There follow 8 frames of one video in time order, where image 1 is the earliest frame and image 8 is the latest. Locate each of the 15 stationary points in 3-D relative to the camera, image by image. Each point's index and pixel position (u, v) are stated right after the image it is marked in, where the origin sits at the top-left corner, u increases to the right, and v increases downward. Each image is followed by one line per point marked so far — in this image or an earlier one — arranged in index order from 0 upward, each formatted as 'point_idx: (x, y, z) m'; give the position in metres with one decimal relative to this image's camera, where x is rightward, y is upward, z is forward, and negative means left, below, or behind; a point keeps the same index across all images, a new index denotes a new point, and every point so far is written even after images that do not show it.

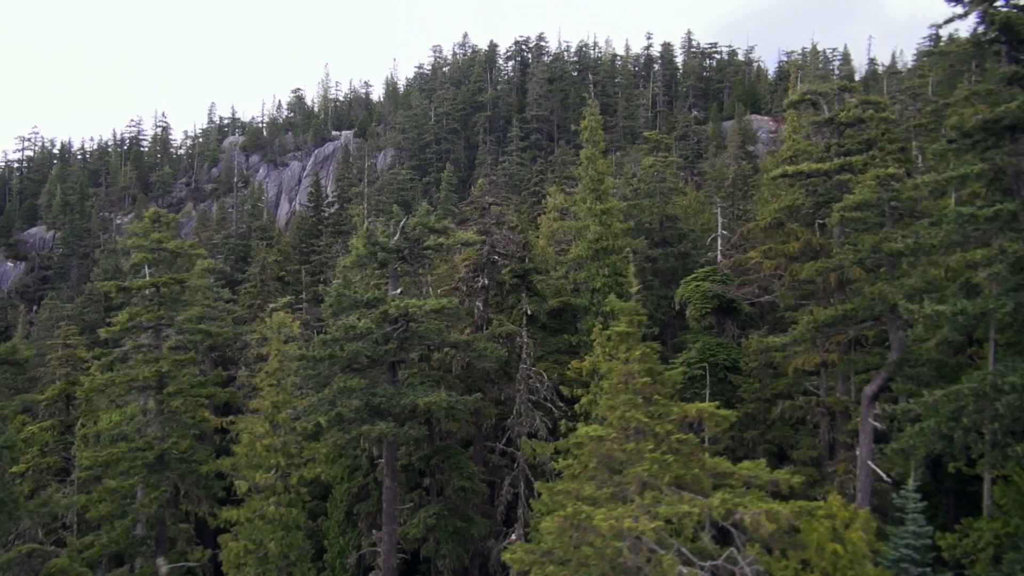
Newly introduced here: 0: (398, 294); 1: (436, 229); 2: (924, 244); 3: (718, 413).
0: (-2.3, -0.1, +18.5) m
1: (-1.6, +1.2, +18.6) m
2: (+5.4, +0.6, +11.8) m
3: (+2.1, -1.3, +9.4) m
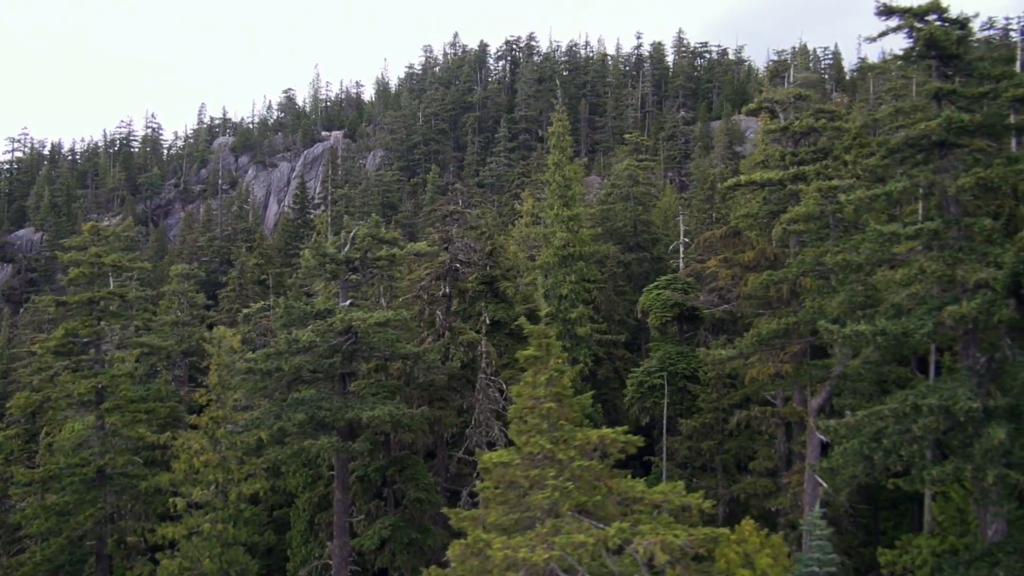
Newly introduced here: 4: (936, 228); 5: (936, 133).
0: (-3.3, -0.3, +18.3) m
1: (-2.6, +1.0, +18.5) m
2: (+4.4, +0.3, +11.6) m
3: (+1.1, -1.5, +9.3) m
4: (+5.0, +0.7, +10.7) m
5: (+5.2, +1.9, +11.1) m
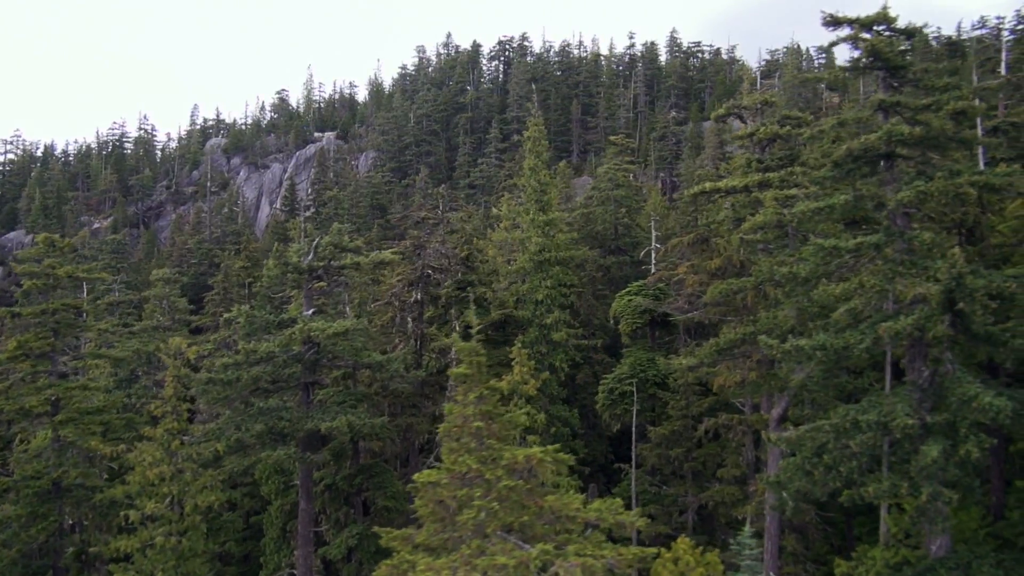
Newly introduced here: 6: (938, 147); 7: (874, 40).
0: (-4.1, -0.5, +18.3) m
1: (-3.3, +0.8, +18.4) m
2: (+3.6, +0.2, +11.5) m
3: (+0.4, -1.7, +9.2) m
4: (+4.3, +0.5, +10.6) m
5: (+4.5, +1.7, +11.0) m
6: (+5.3, +1.7, +11.1) m
7: (+4.5, +3.1, +11.2) m
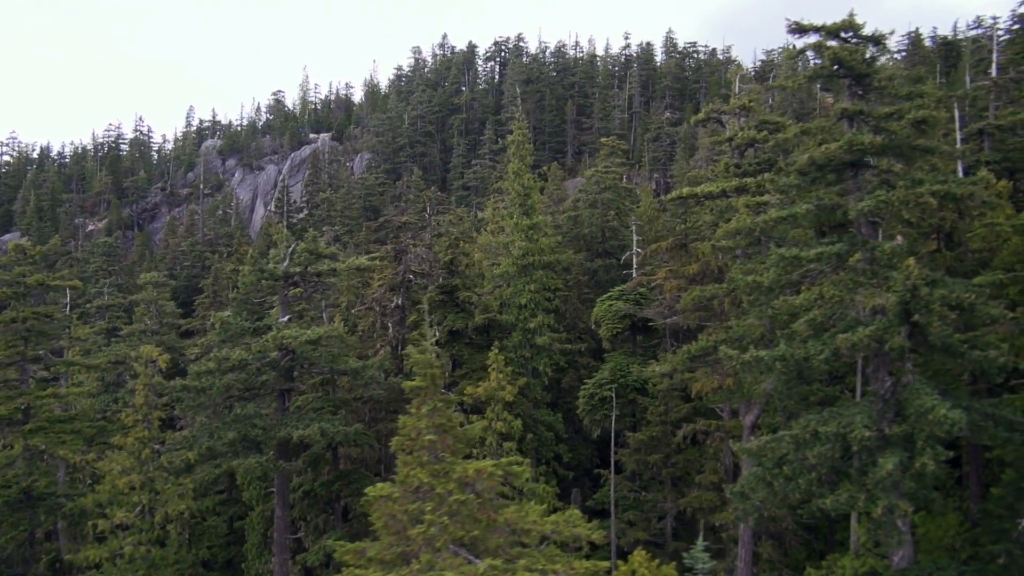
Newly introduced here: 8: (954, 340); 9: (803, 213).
0: (-4.5, -0.7, +18.2) m
1: (-3.8, +0.7, +18.3) m
2: (+3.2, 0.0, +11.5) m
3: (-0.1, -1.9, +9.1) m
4: (+3.8, +0.4, +10.5) m
5: (+4.0, +1.6, +11.0) m
6: (+4.8, +1.6, +11.1) m
7: (+4.0, +3.0, +11.1) m
8: (+4.8, -0.6, +9.8) m
9: (+3.6, +0.9, +11.2) m
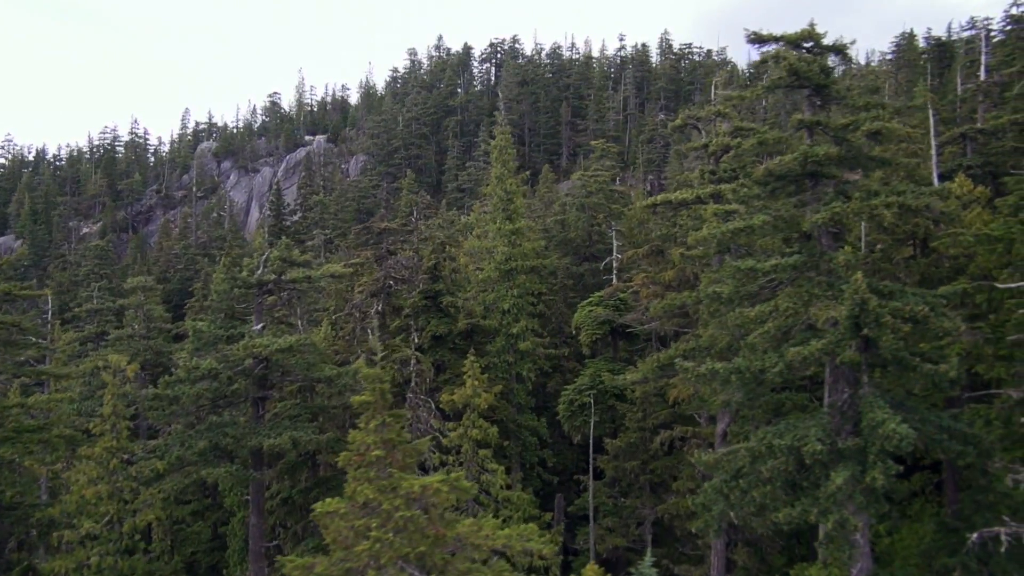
0: (-5.1, -0.8, +18.2) m
1: (-4.3, +0.5, +18.3) m
2: (+2.6, -0.1, +11.4) m
3: (-0.6, -2.0, +9.1) m
4: (+3.2, +0.3, +10.5) m
5: (+3.5, +1.5, +10.9) m
6: (+4.3, +1.5, +11.0) m
7: (+3.5, +2.8, +11.1) m
8: (+4.3, -0.7, +9.8) m
9: (+3.1, +0.8, +11.2) m
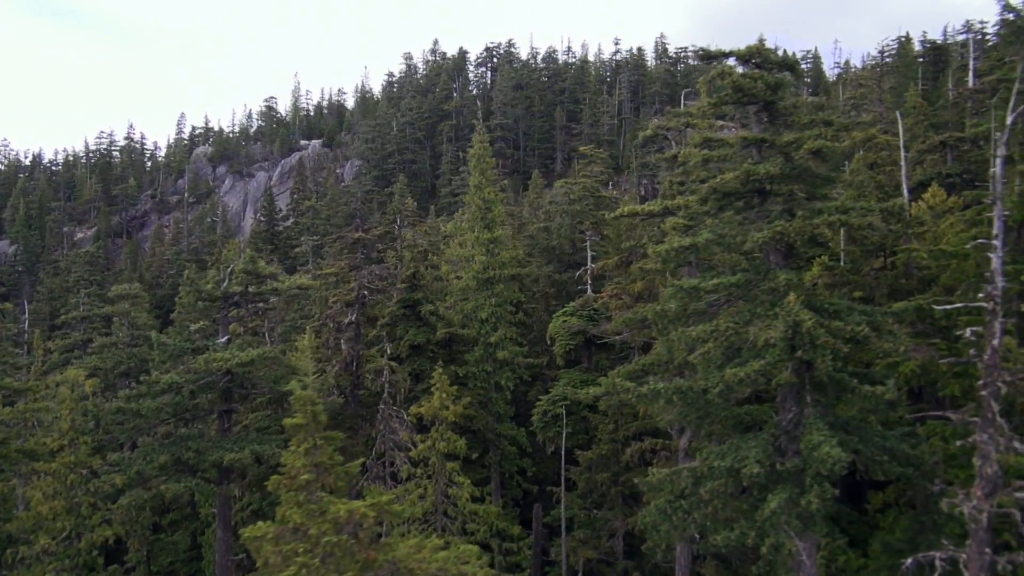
0: (-5.7, -1.1, +18.1) m
1: (-5.0, +0.3, +18.3) m
2: (+1.9, -0.3, +11.3) m
3: (-1.3, -2.2, +9.0) m
4: (+2.5, +0.1, +10.4) m
5: (+2.8, +1.3, +10.8) m
6: (+3.6, +1.3, +11.0) m
7: (+2.8, +2.6, +11.0) m
8: (+3.6, -0.9, +9.7) m
9: (+2.4, +0.6, +11.1) m
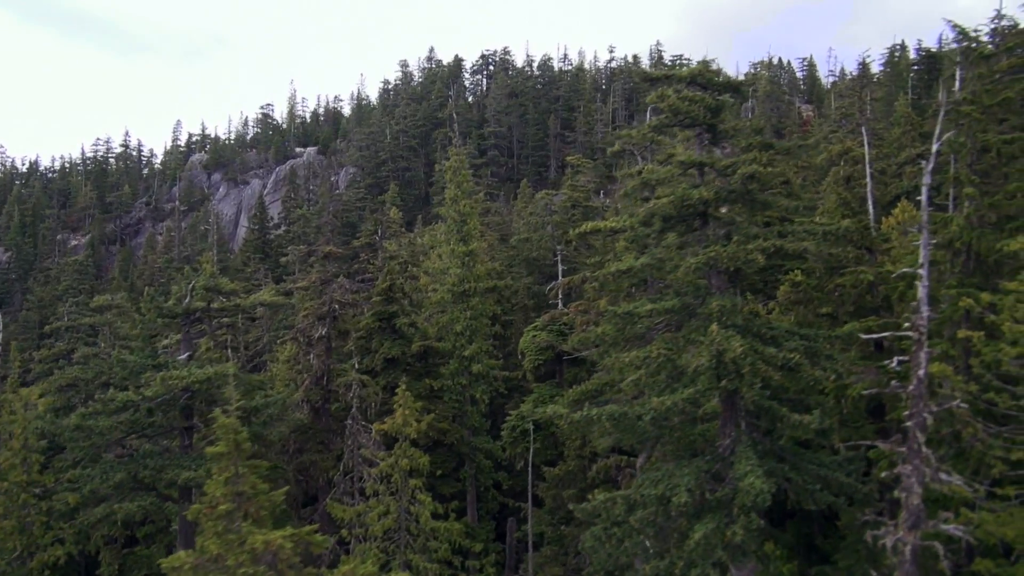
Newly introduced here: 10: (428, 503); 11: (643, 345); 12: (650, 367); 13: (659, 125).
0: (-6.5, -1.4, +18.0) m
1: (-5.7, 0.0, +18.2) m
2: (+1.2, -0.6, +11.3) m
3: (-2.1, -2.5, +8.9) m
4: (+1.8, -0.2, +10.3) m
5: (+2.0, +1.0, +10.7) m
6: (+2.8, +1.0, +10.9) m
7: (+2.0, +2.3, +10.9) m
8: (+2.8, -1.2, +9.6) m
9: (+1.6, +0.3, +11.0) m
10: (-1.7, -4.4, +18.3) m
11: (+1.6, -0.7, +11.2) m
12: (+1.6, -0.9, +10.1) m
13: (+1.9, +2.1, +11.5) m
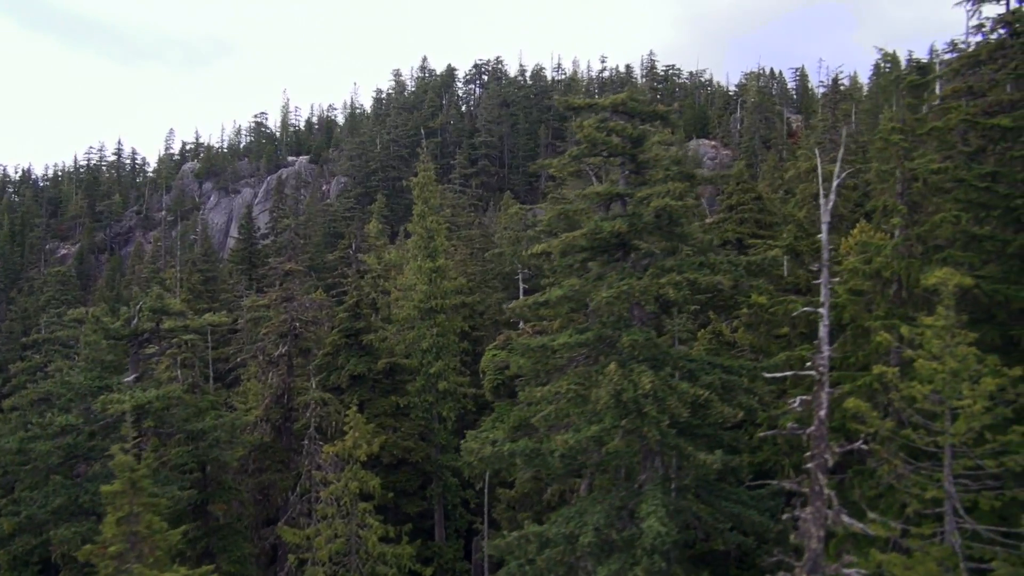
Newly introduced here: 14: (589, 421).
0: (-7.5, -1.8, +17.9) m
1: (-6.7, -0.5, +18.1) m
2: (+0.2, -1.0, +11.1) m
3: (-3.1, -2.9, +8.8) m
4: (+0.8, -0.6, +10.1) m
5: (+1.0, +0.6, +10.6) m
6: (+1.8, +0.6, +10.7) m
7: (+1.0, +1.9, +10.8) m
8: (+1.8, -1.6, +9.4) m
9: (+0.6, -0.1, +10.8) m
10: (-2.7, -4.8, +18.1) m
11: (+0.6, -1.1, +11.1) m
12: (+0.6, -1.3, +10.0) m
13: (+0.9, +1.7, +11.4) m
14: (+0.9, -1.5, +9.9) m
